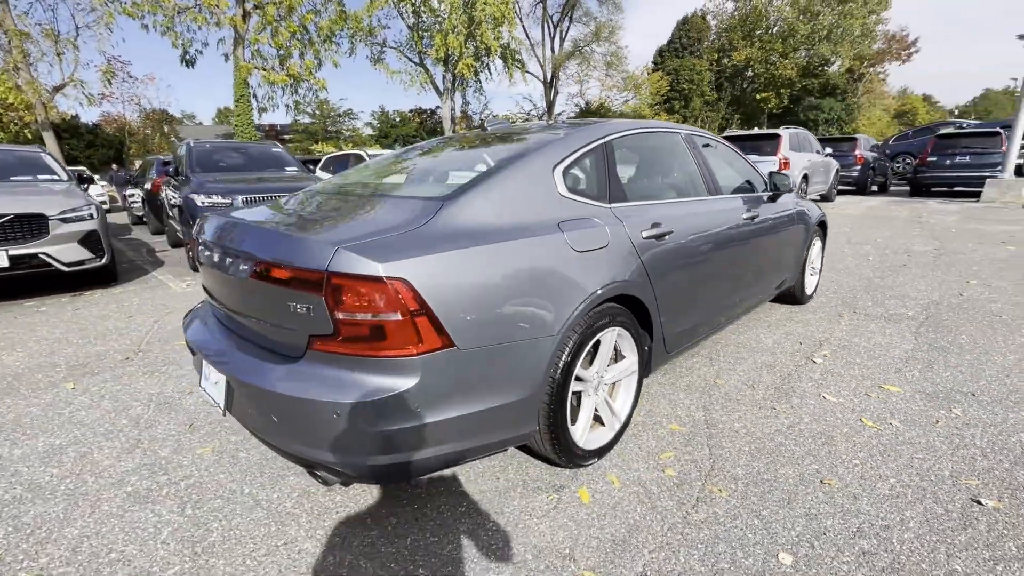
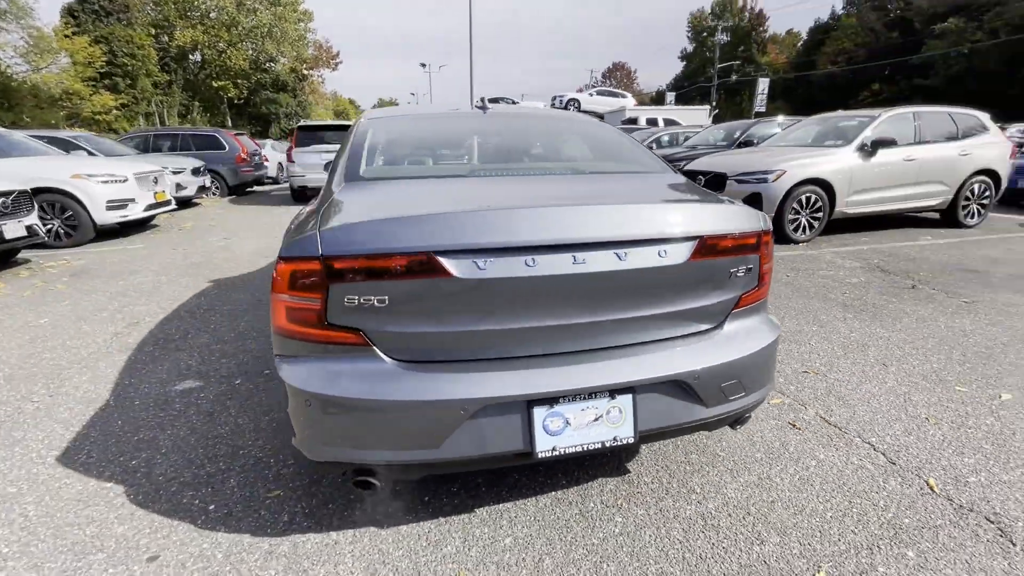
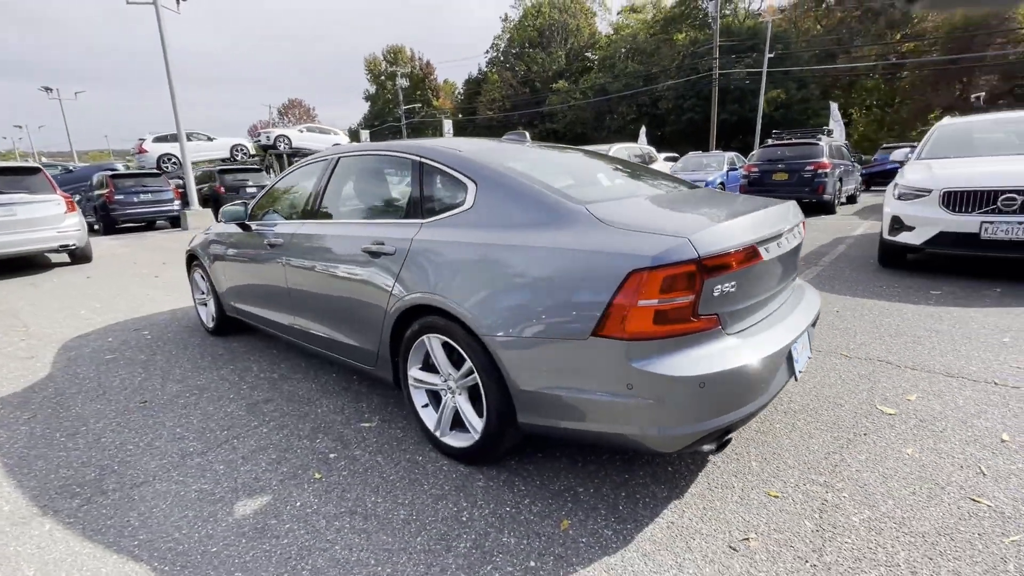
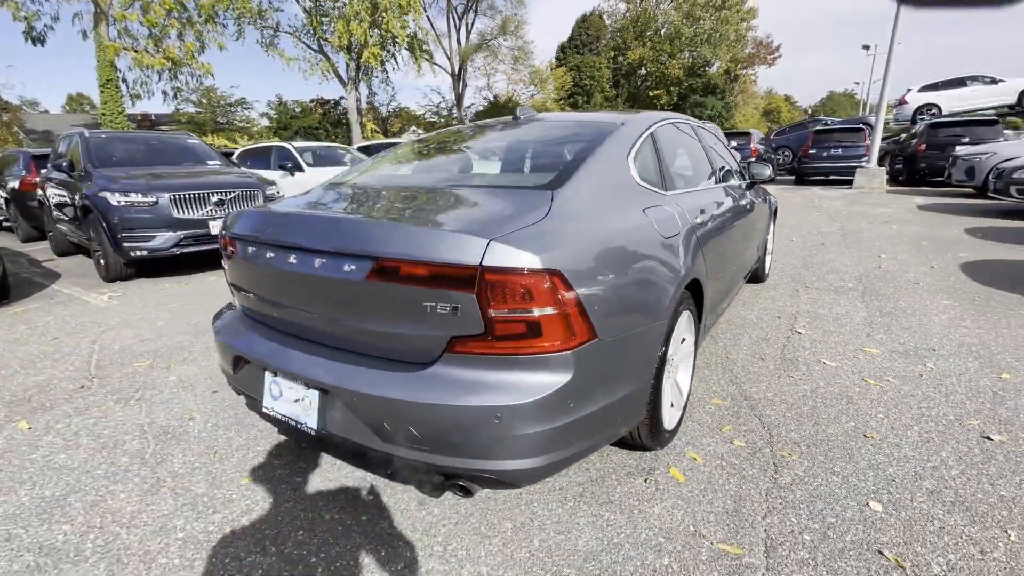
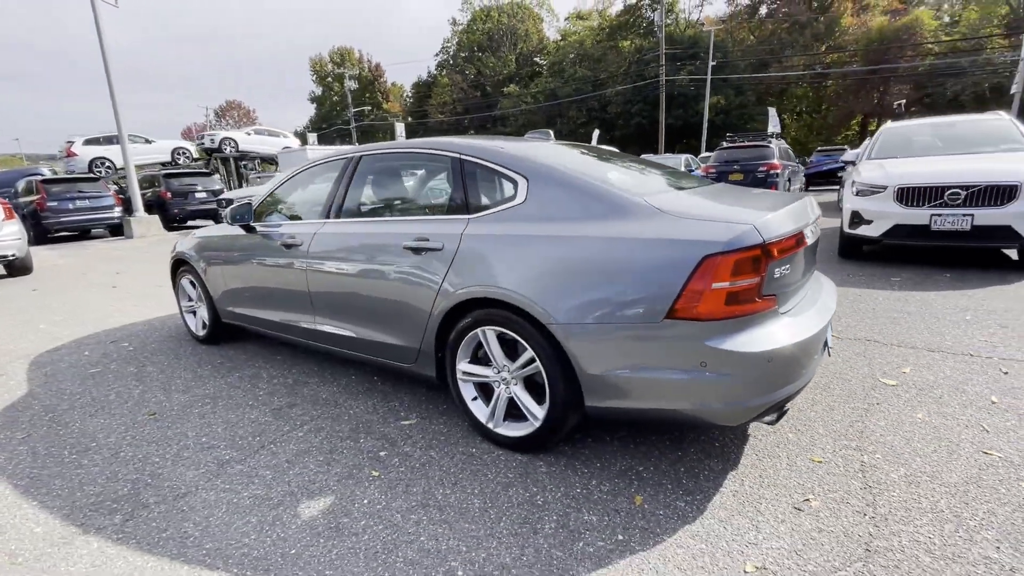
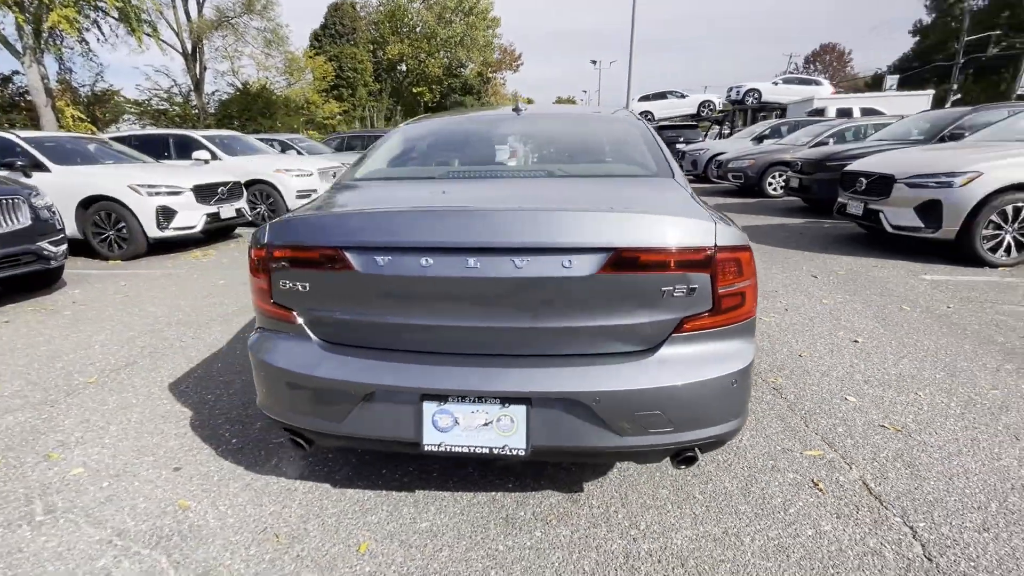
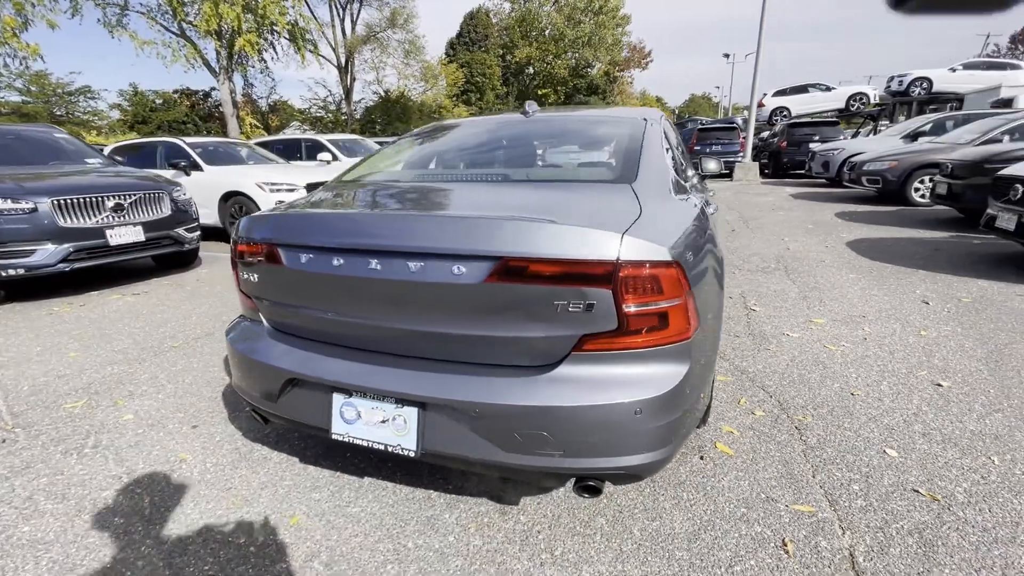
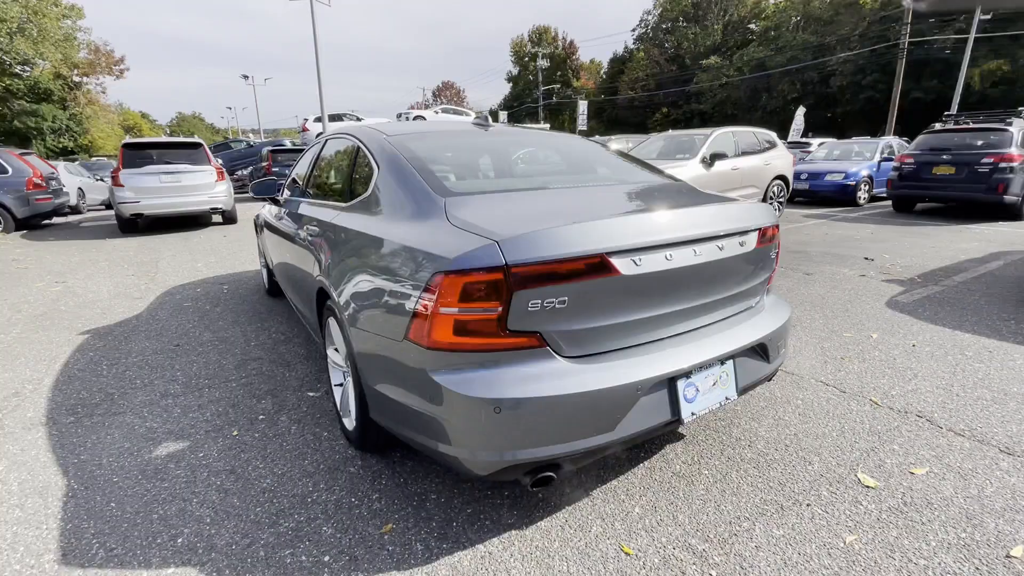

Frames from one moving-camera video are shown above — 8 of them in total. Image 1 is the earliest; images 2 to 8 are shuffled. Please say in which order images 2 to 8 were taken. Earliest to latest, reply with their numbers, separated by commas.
4, 7, 6, 2, 8, 3, 5
